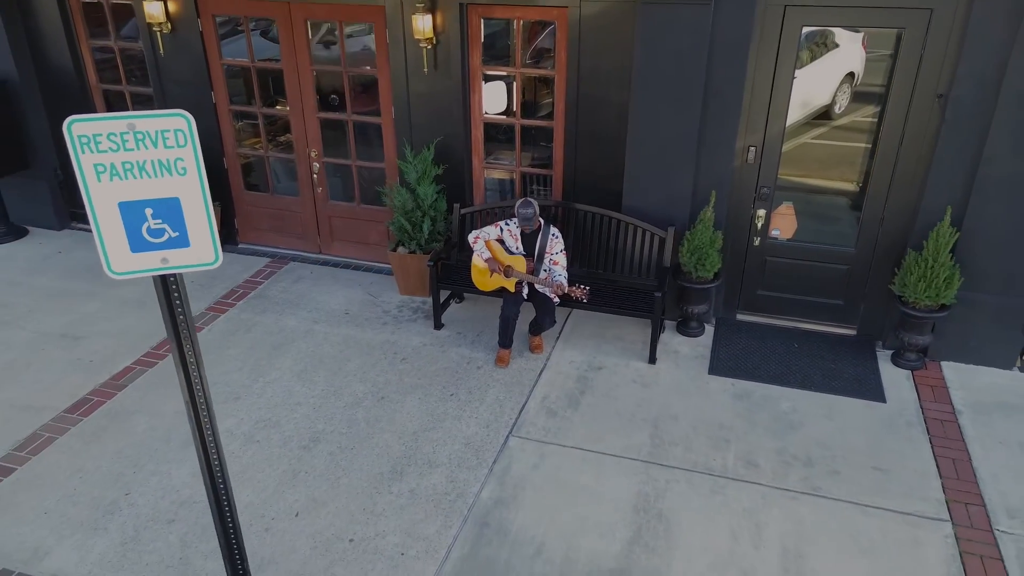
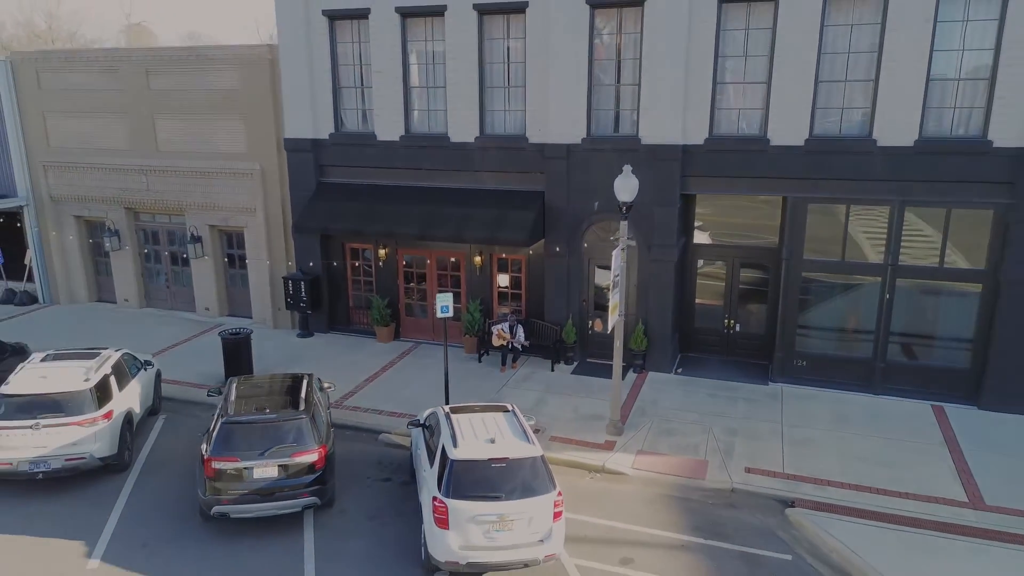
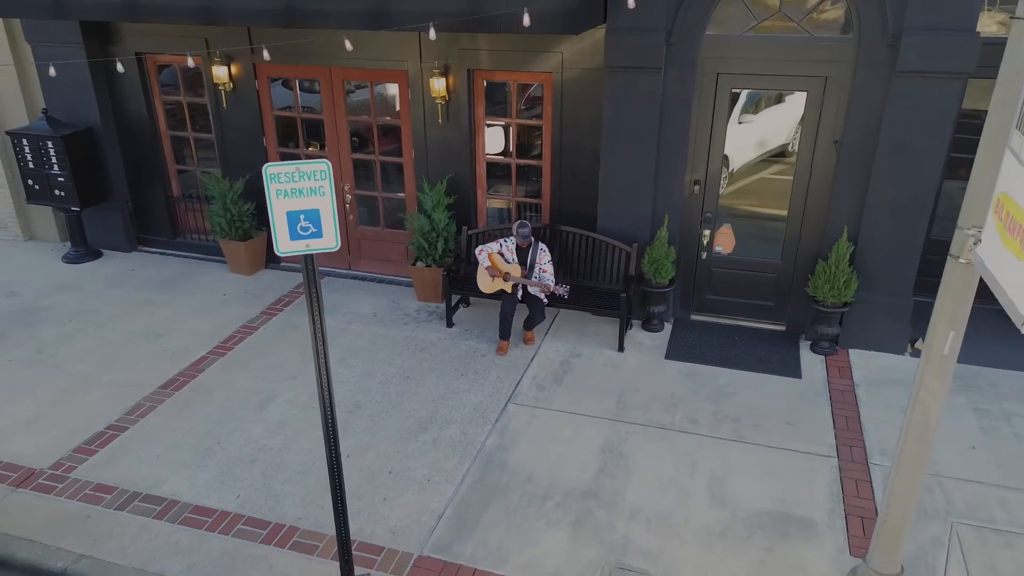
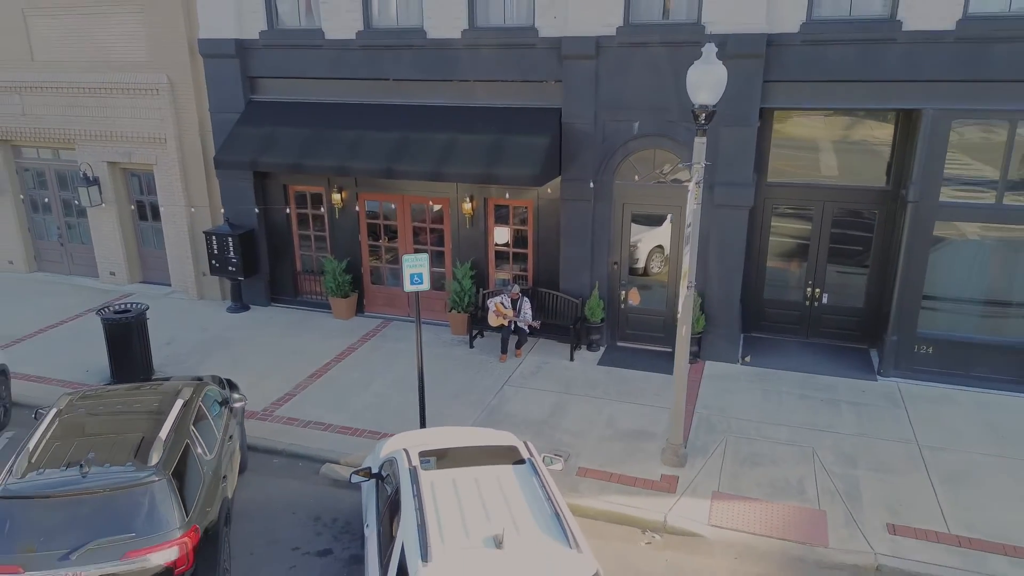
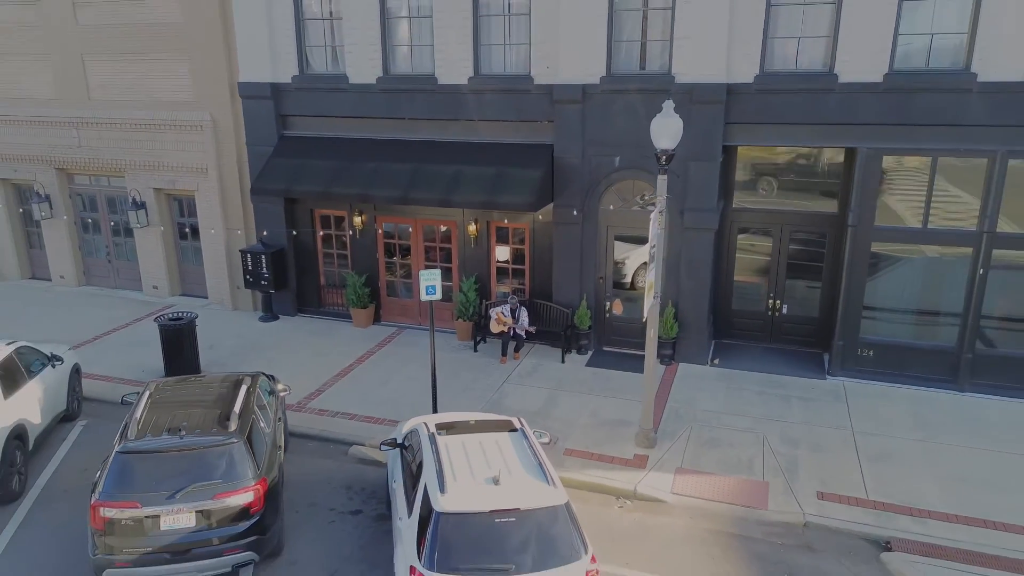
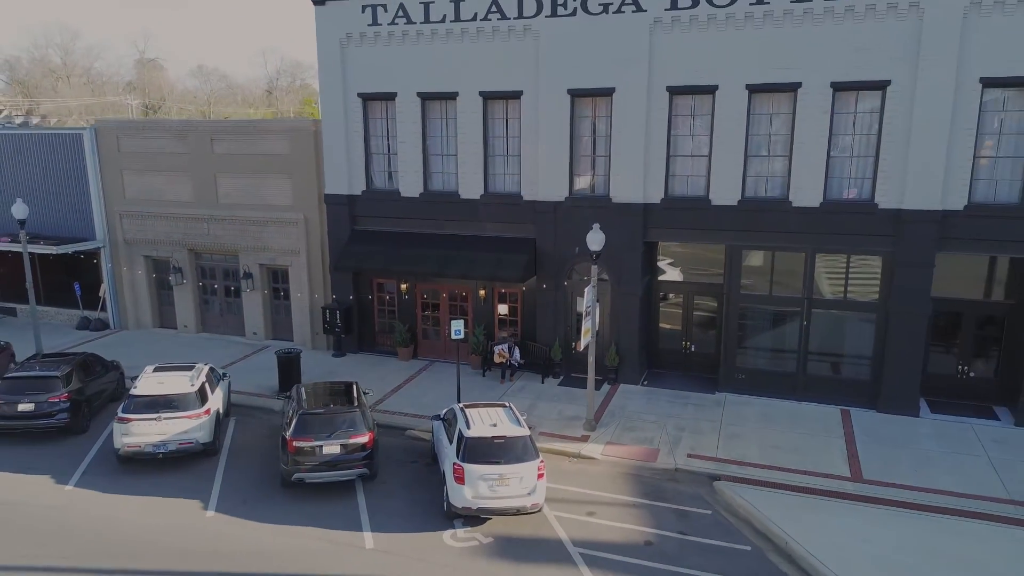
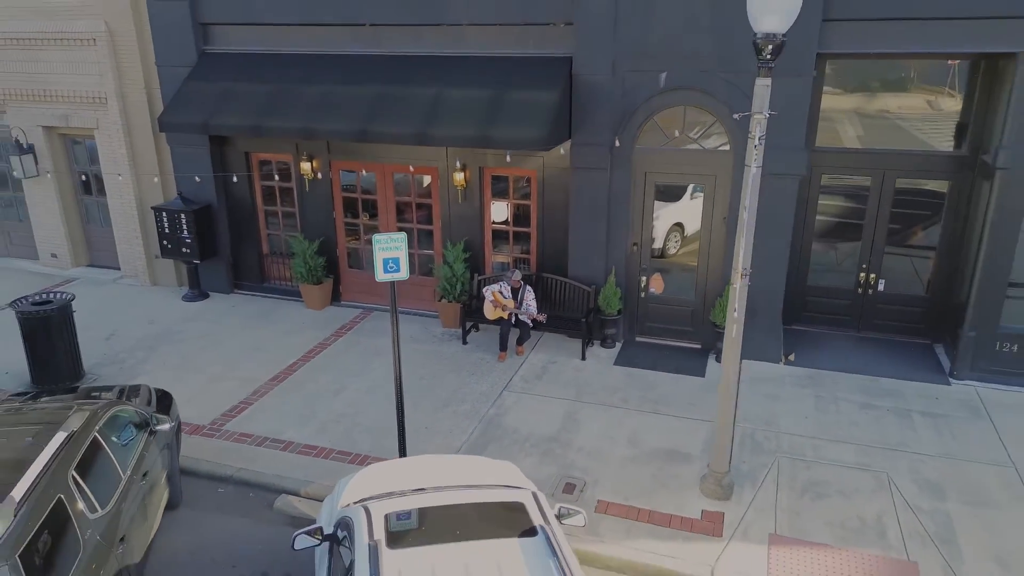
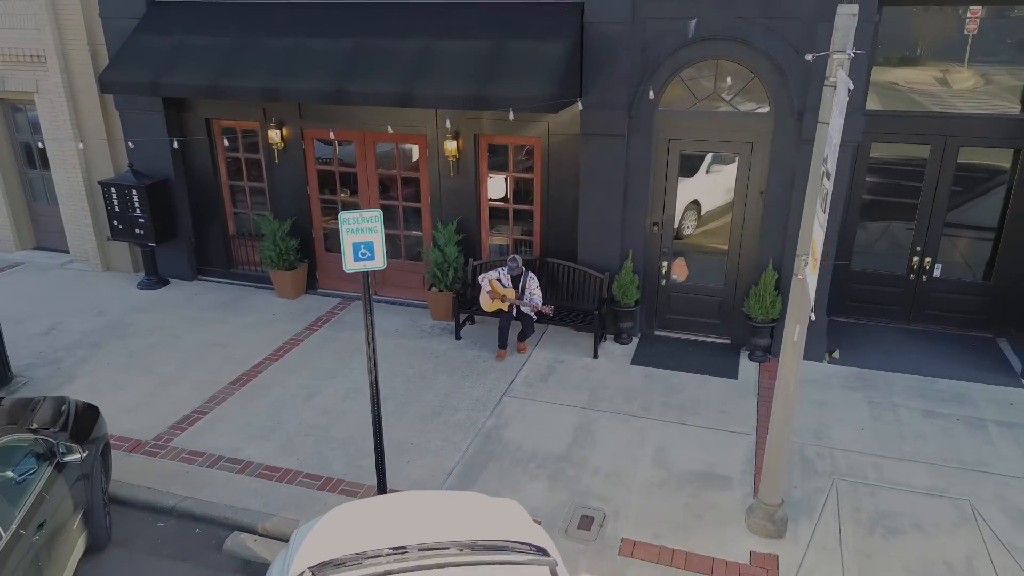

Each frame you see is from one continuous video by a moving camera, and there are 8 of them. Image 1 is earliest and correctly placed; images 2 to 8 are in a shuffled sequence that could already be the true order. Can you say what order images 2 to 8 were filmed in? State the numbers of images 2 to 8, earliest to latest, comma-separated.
3, 8, 7, 4, 5, 2, 6
